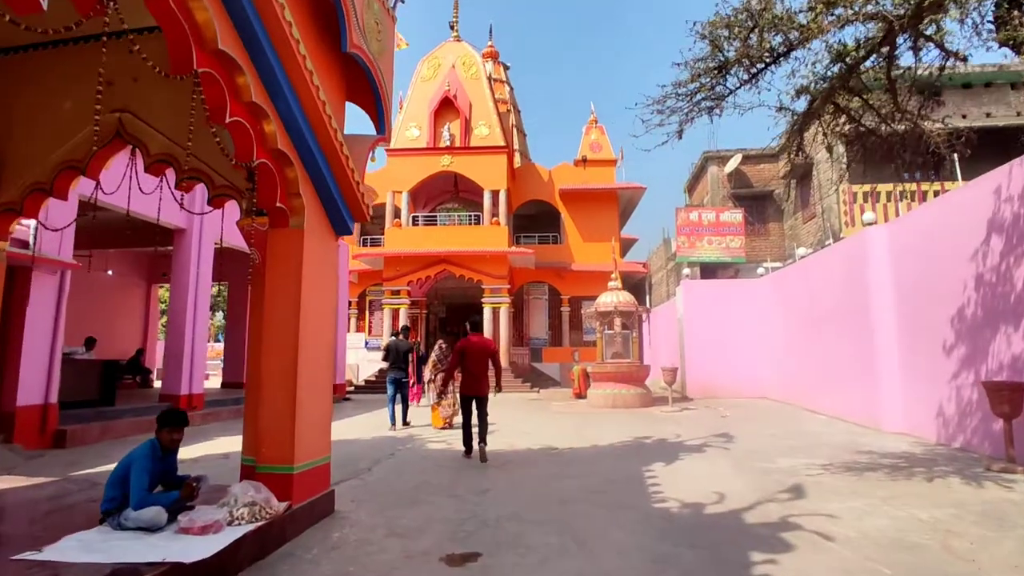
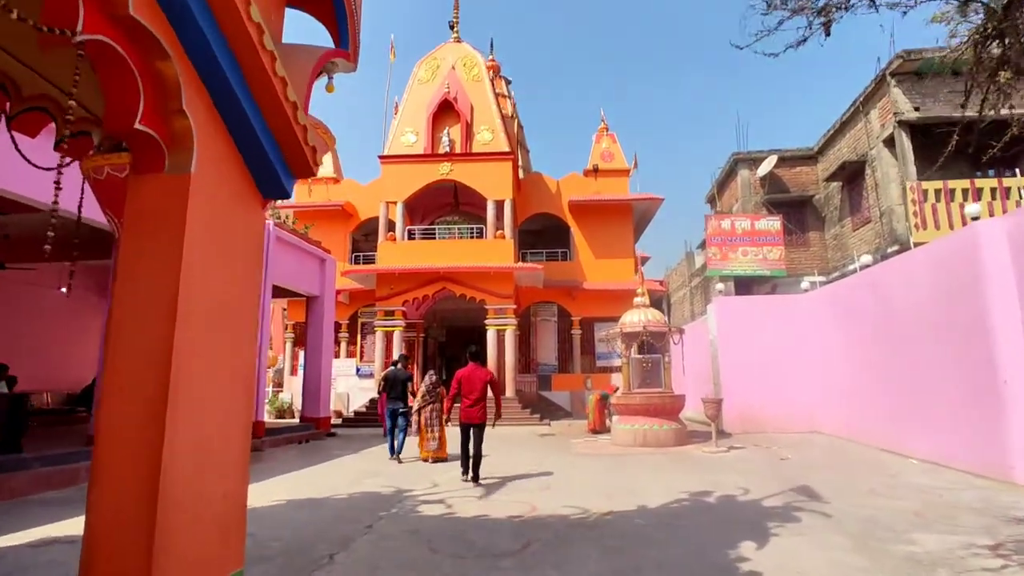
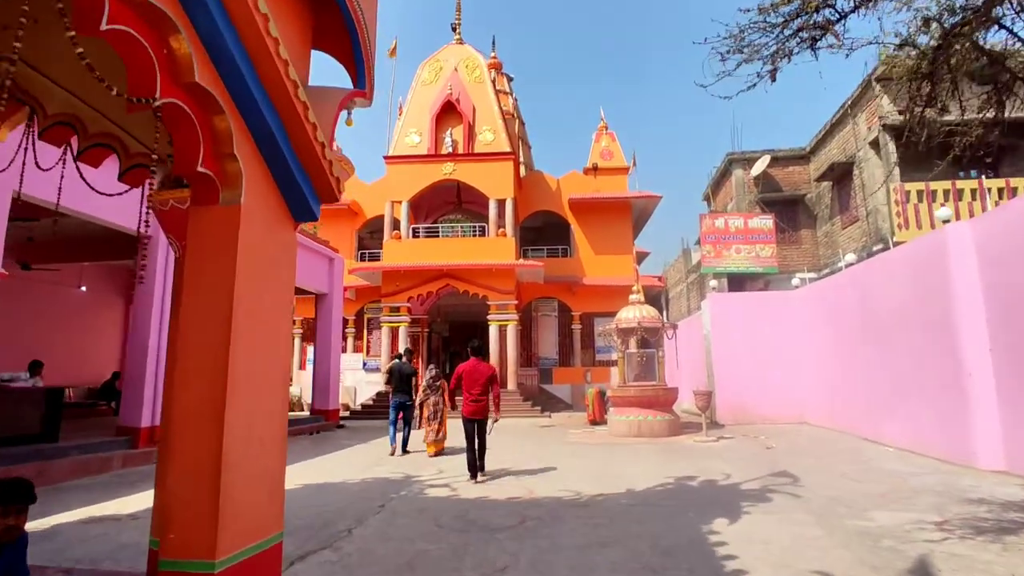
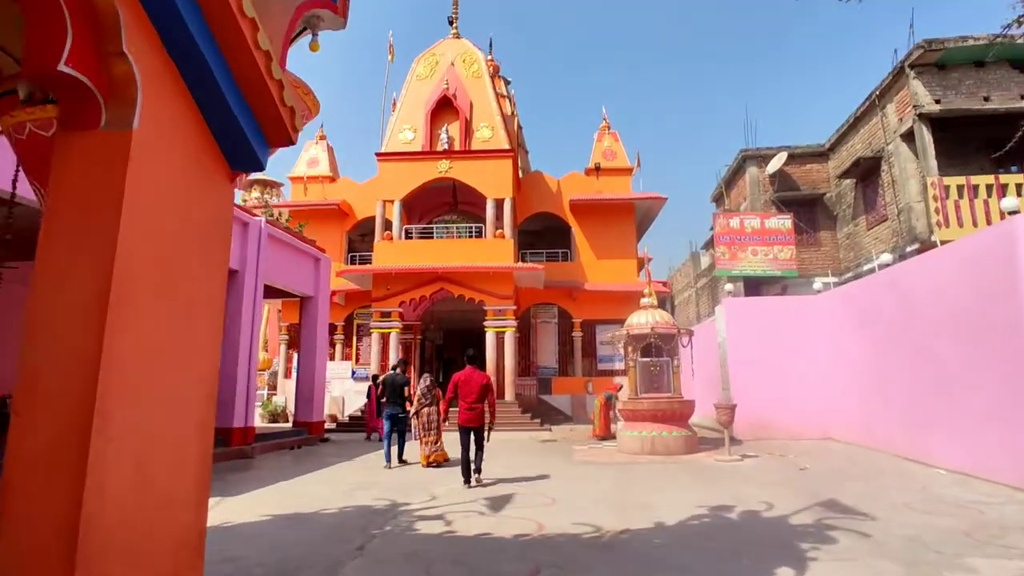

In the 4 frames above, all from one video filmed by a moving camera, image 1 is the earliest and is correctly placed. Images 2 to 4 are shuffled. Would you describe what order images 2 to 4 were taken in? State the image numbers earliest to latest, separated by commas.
3, 2, 4
